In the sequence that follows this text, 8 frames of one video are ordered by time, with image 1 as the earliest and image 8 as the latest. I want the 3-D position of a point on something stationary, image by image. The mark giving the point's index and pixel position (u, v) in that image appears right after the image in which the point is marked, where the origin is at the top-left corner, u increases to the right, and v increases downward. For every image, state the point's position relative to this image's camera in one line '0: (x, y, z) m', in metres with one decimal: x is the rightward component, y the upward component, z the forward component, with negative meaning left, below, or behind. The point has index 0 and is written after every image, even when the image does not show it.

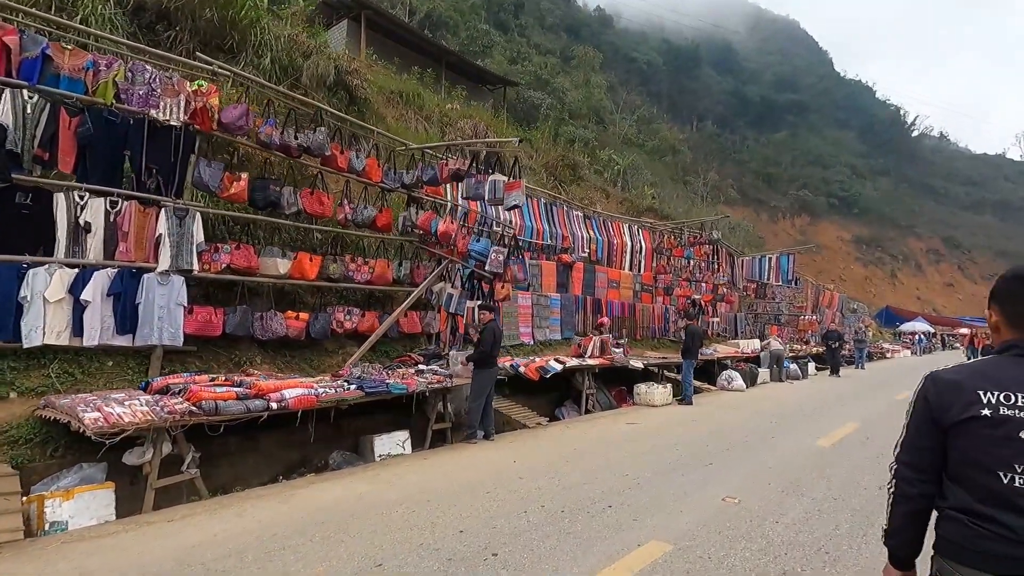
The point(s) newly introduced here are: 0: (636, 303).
0: (+3.7, -0.4, +16.3) m
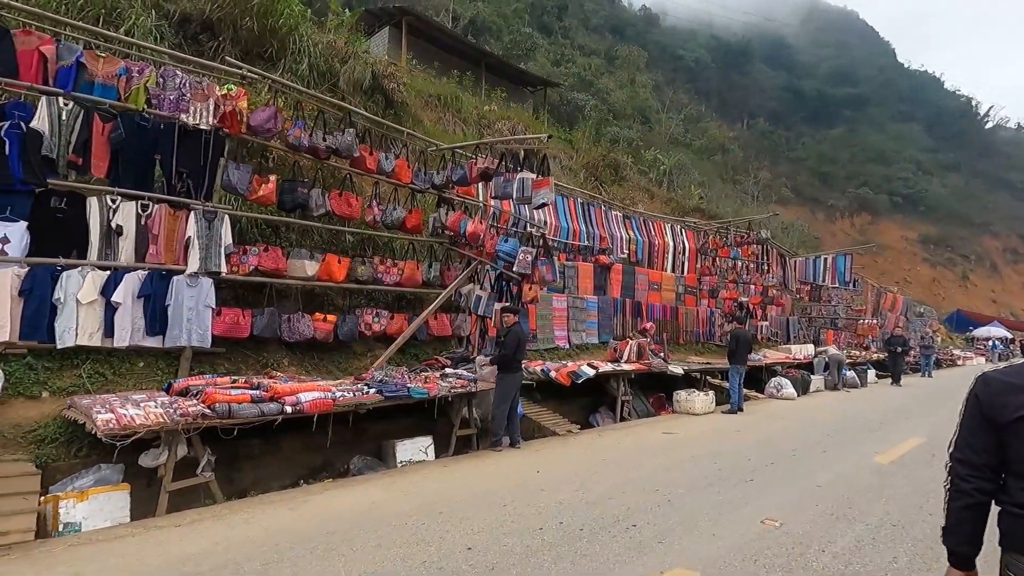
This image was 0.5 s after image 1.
0: (+4.8, -0.5, +15.7) m
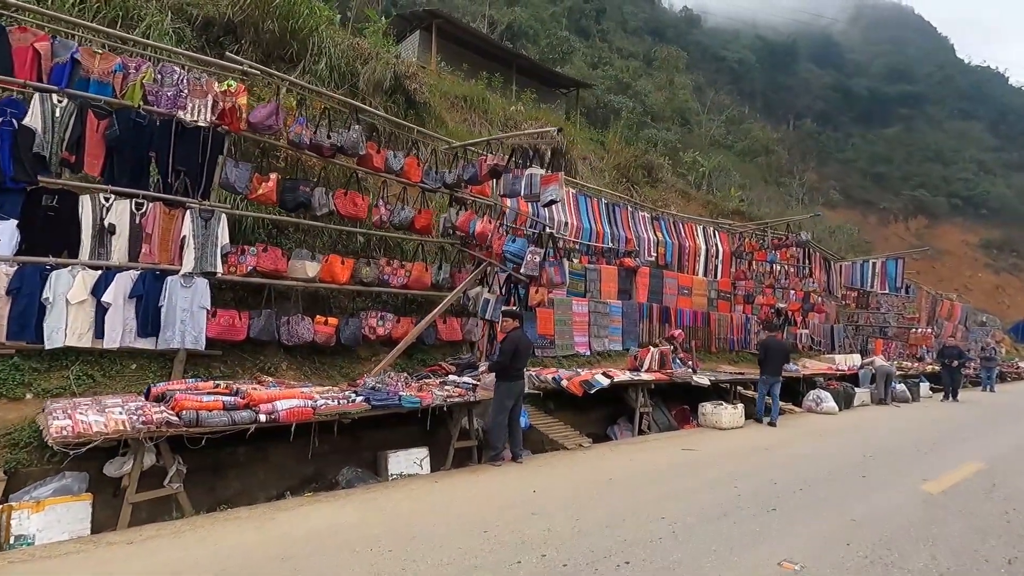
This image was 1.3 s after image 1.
0: (+5.4, -0.7, +14.9) m
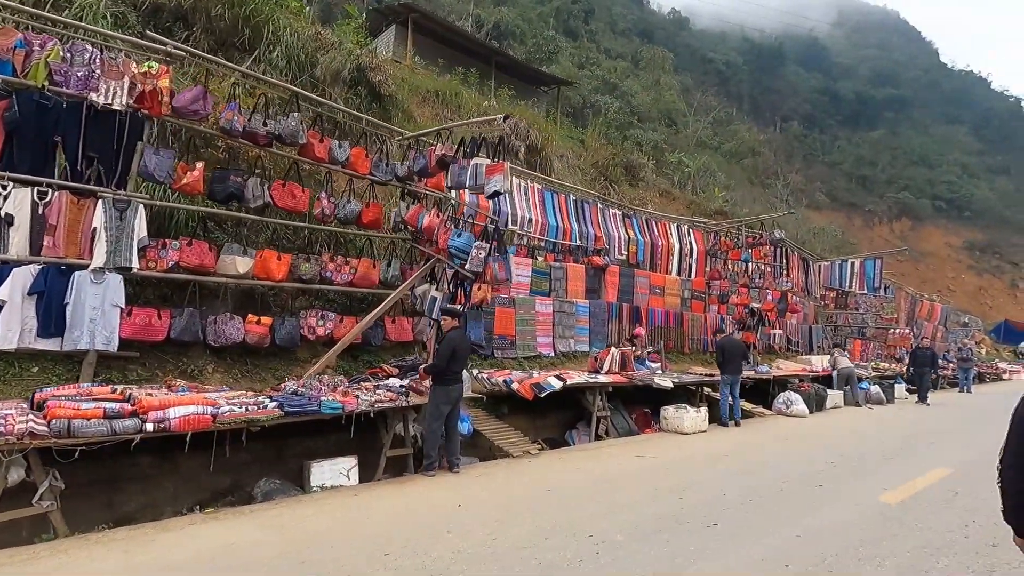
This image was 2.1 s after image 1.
0: (+4.6, -0.6, +14.5) m
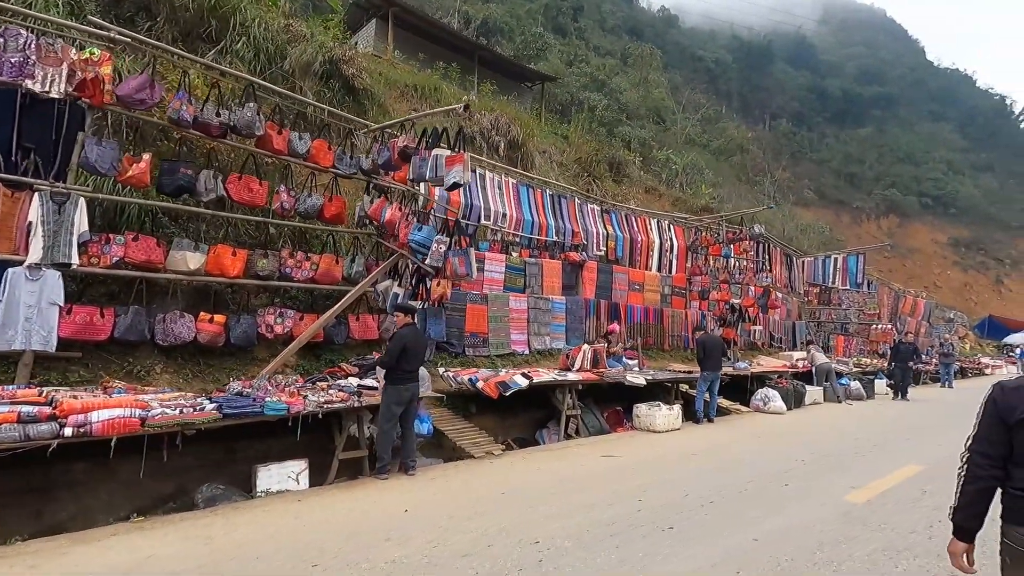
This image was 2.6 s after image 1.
0: (+4.0, -0.5, +14.4) m
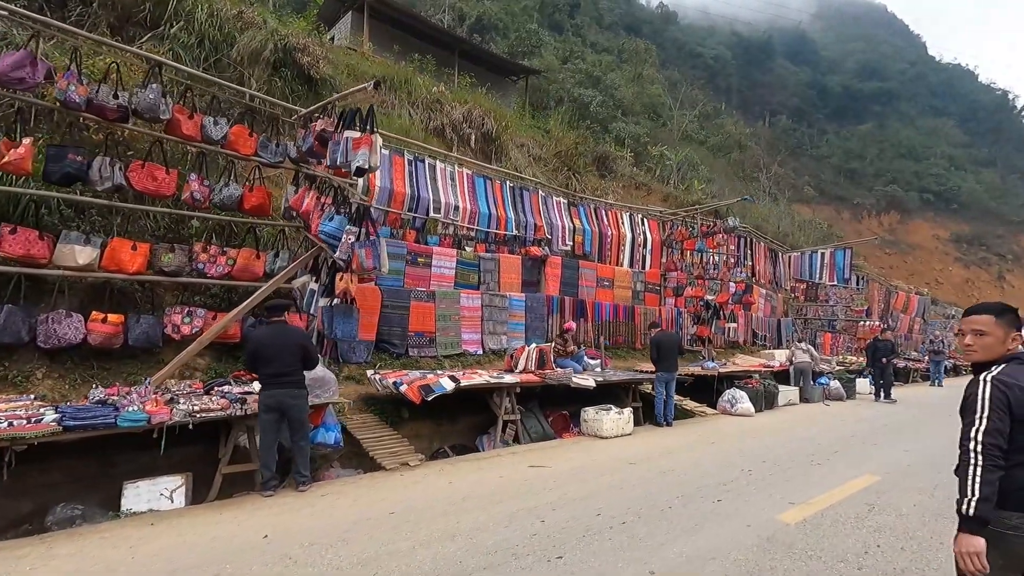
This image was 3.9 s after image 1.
0: (+3.1, -0.4, +13.8) m
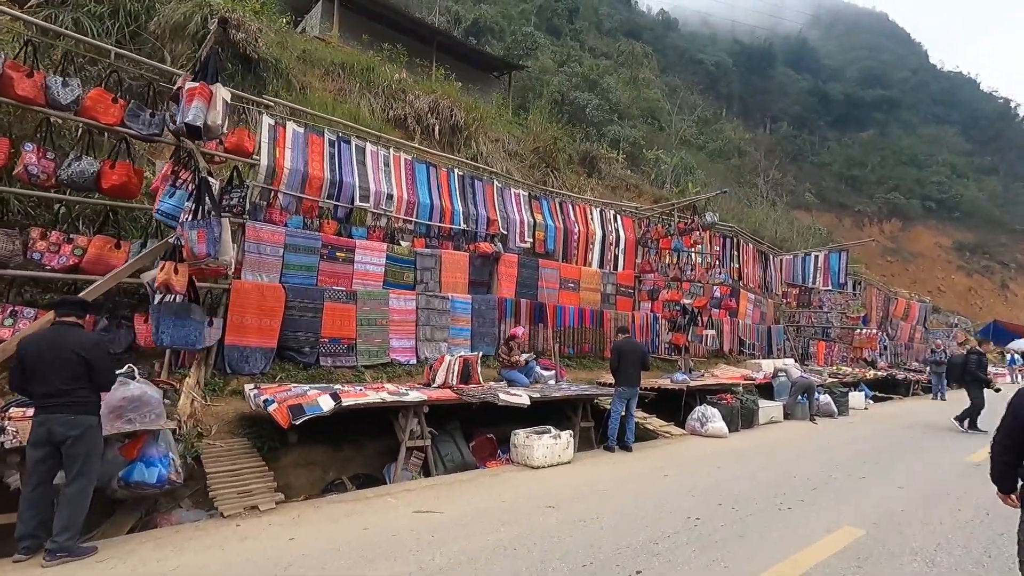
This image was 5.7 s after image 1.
0: (+2.1, -0.5, +12.5) m
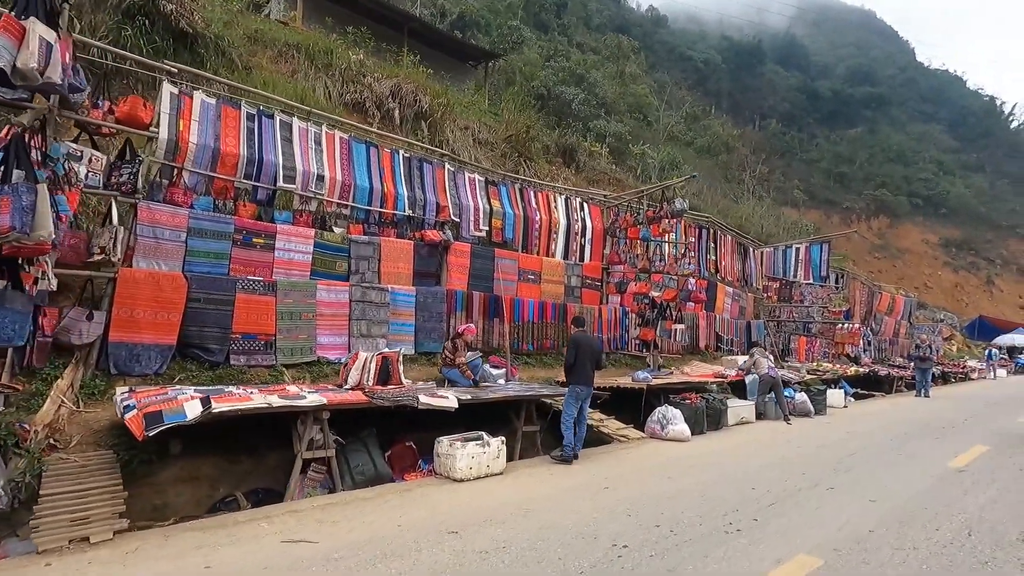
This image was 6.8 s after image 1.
0: (+1.2, -0.3, +11.7) m
